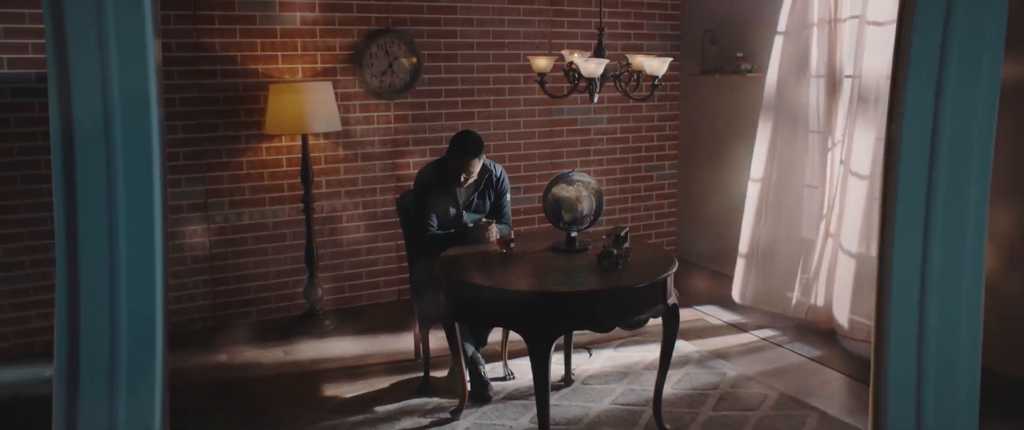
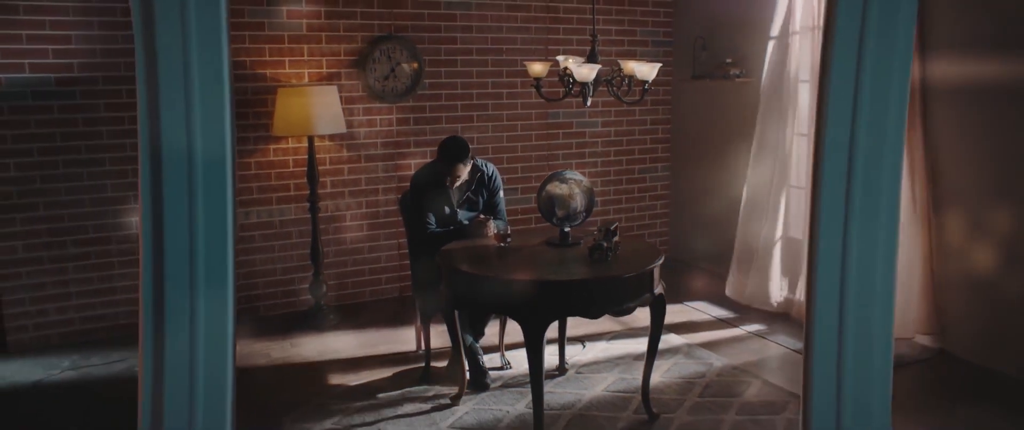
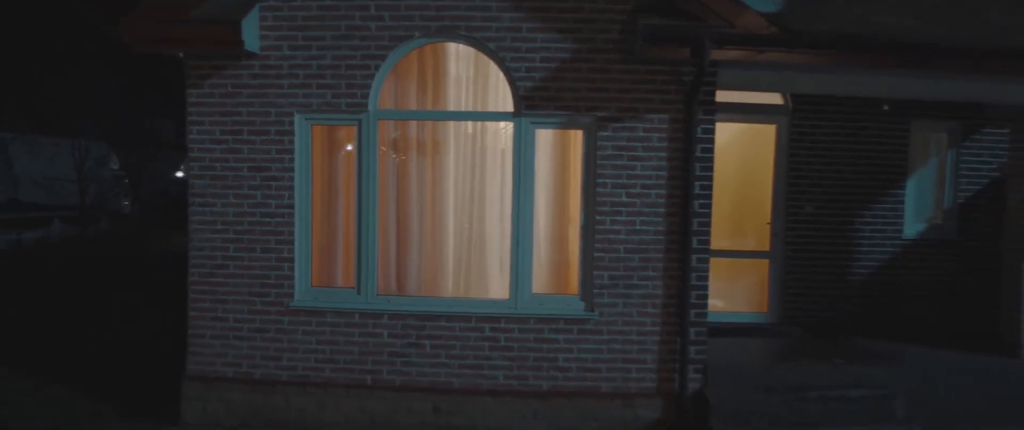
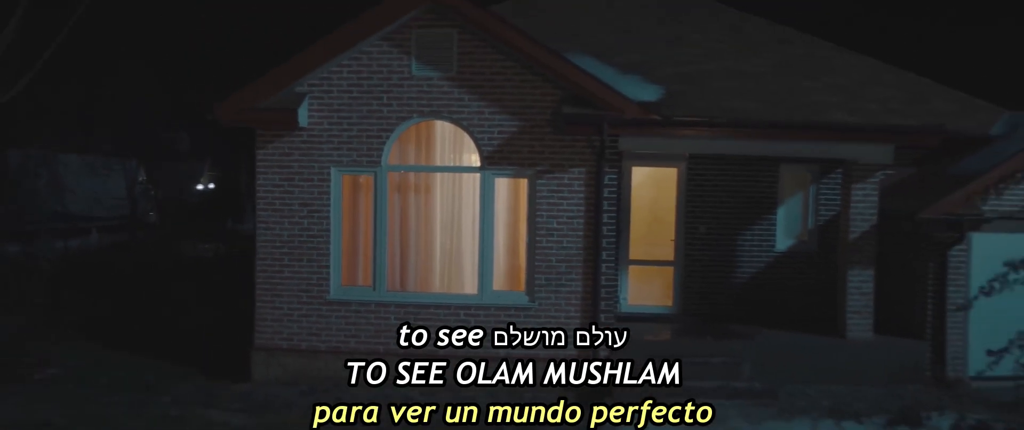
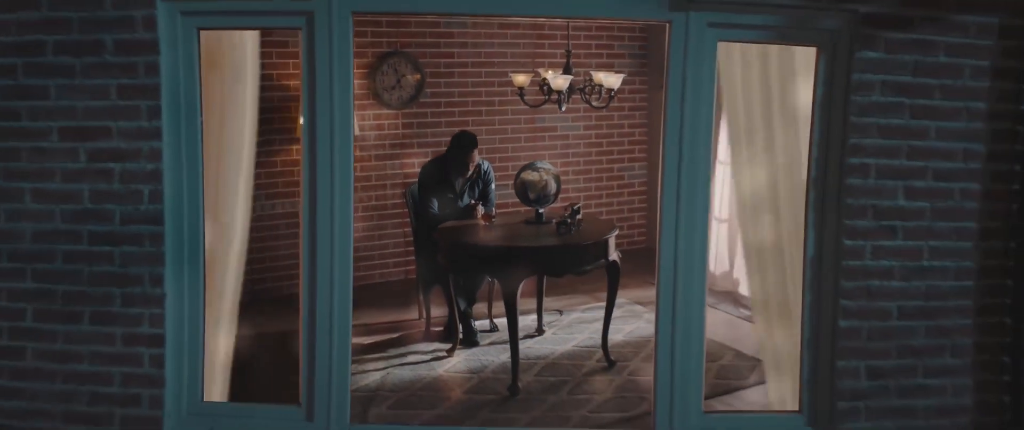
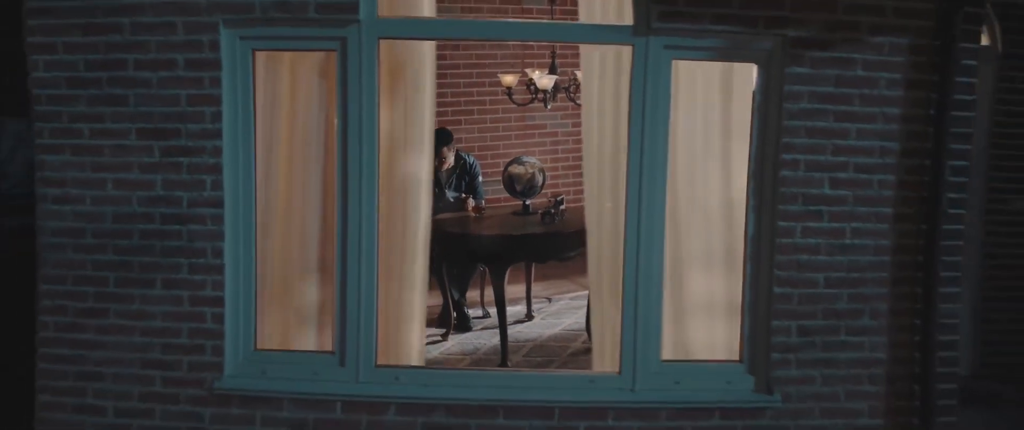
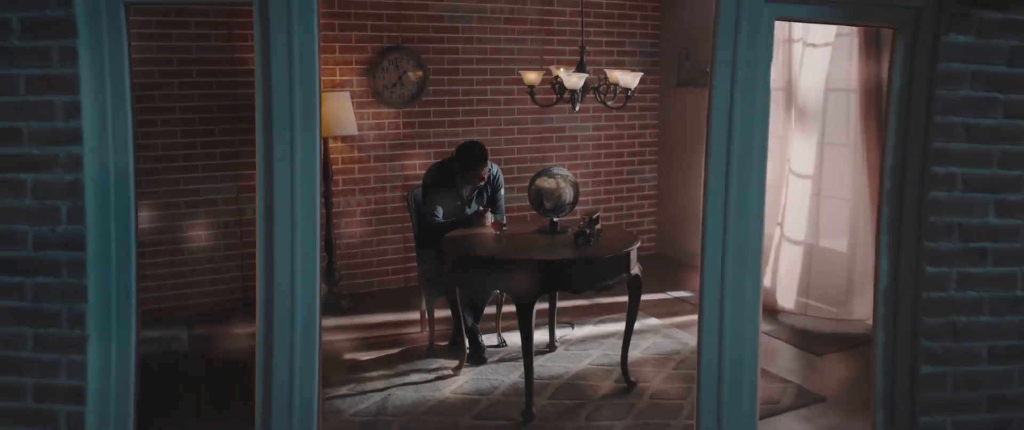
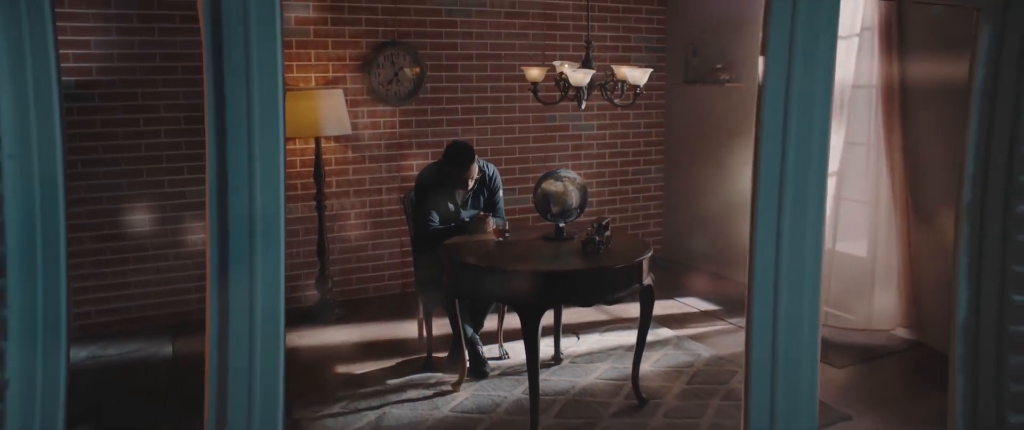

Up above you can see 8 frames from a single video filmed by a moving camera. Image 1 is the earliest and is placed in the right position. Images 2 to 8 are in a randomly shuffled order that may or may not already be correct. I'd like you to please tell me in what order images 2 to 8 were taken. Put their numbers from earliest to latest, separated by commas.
2, 8, 7, 5, 6, 3, 4
